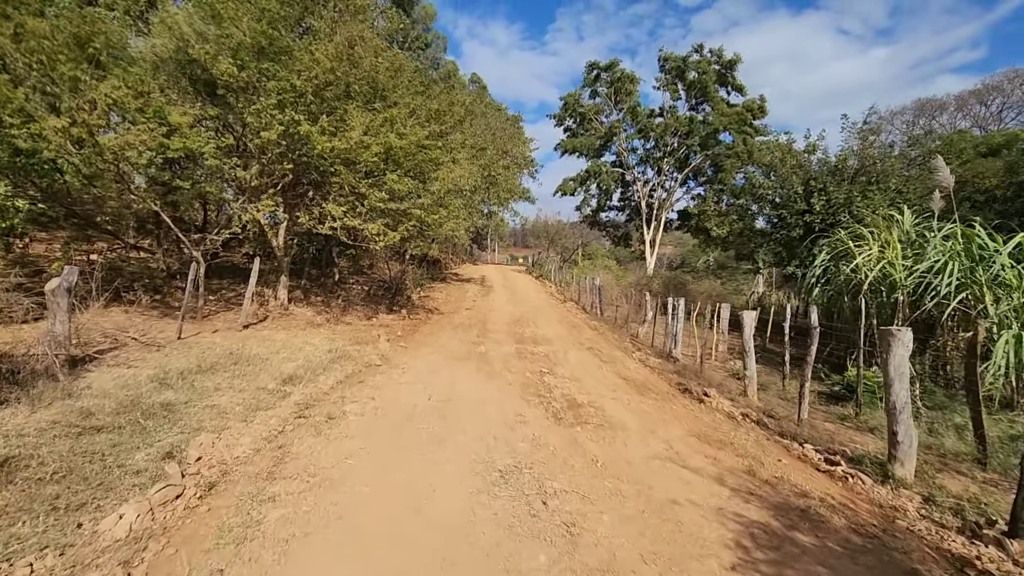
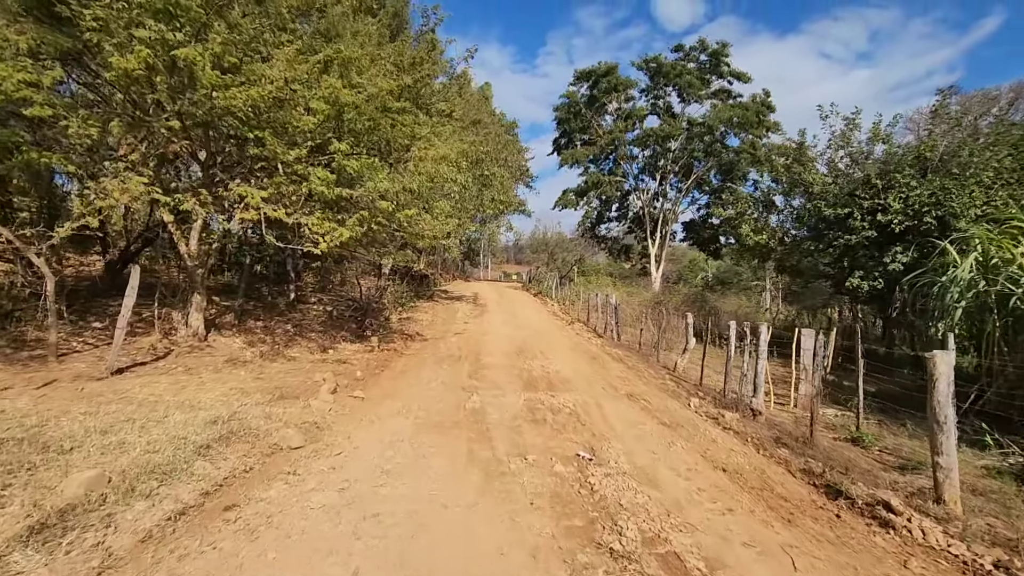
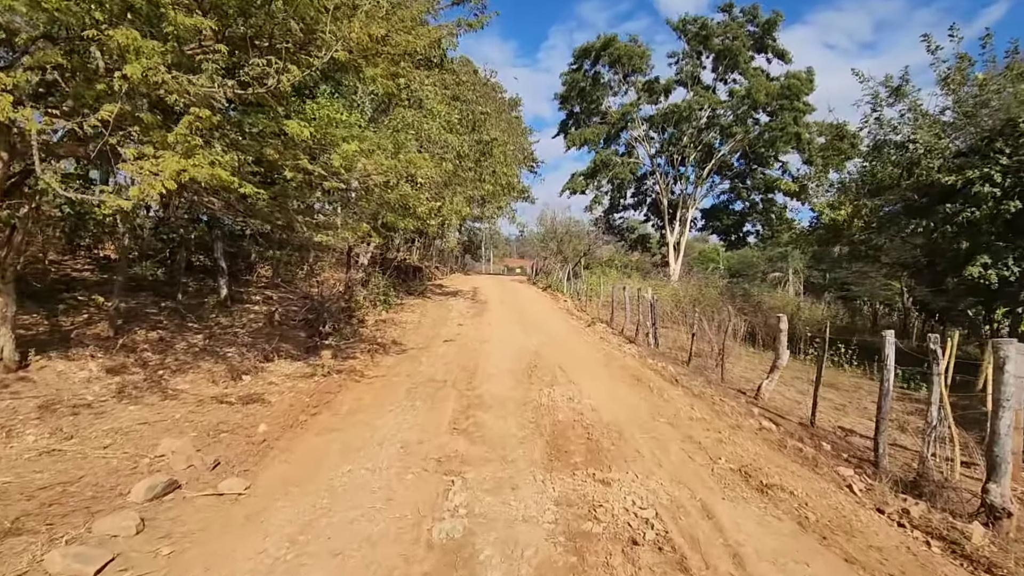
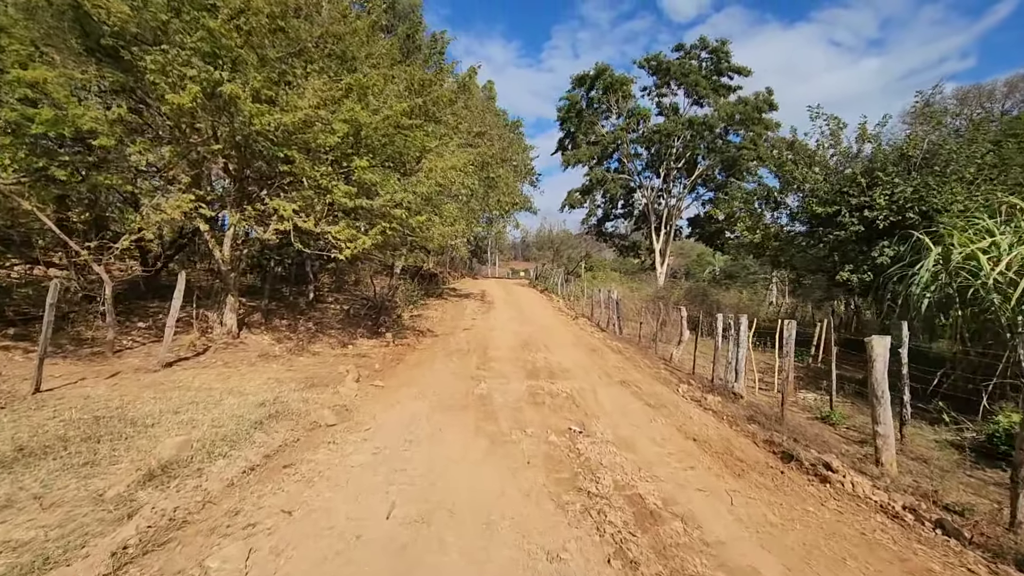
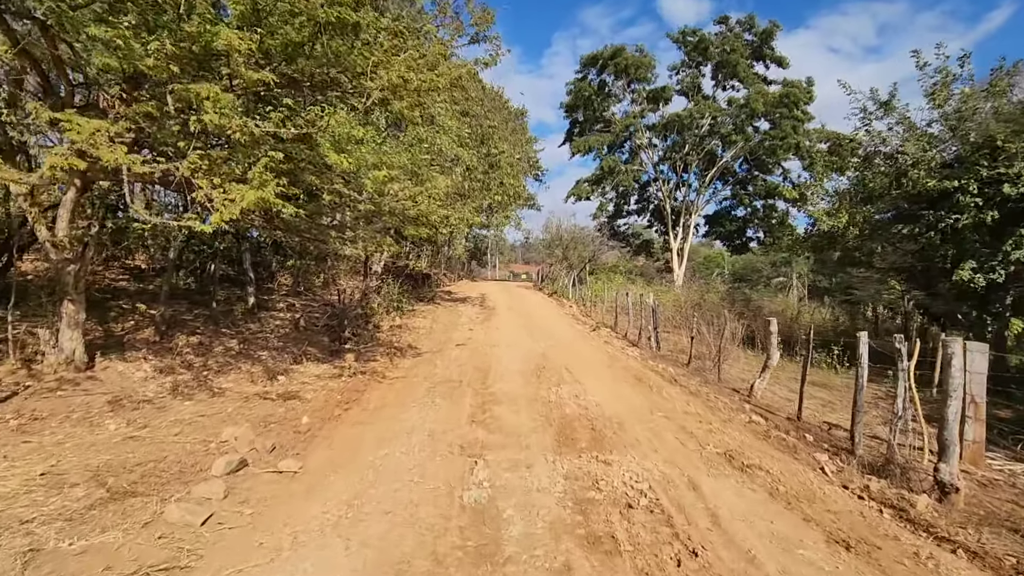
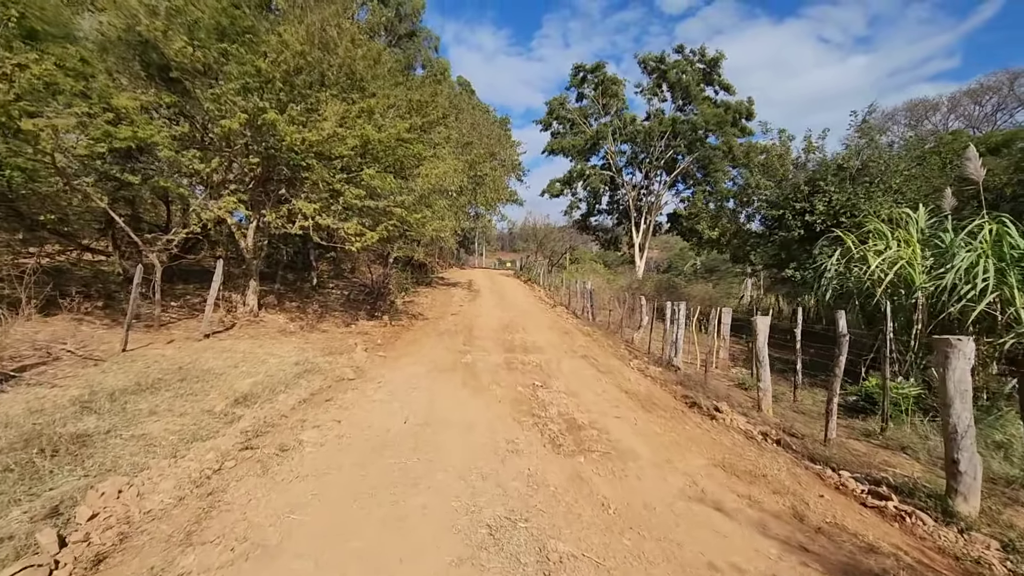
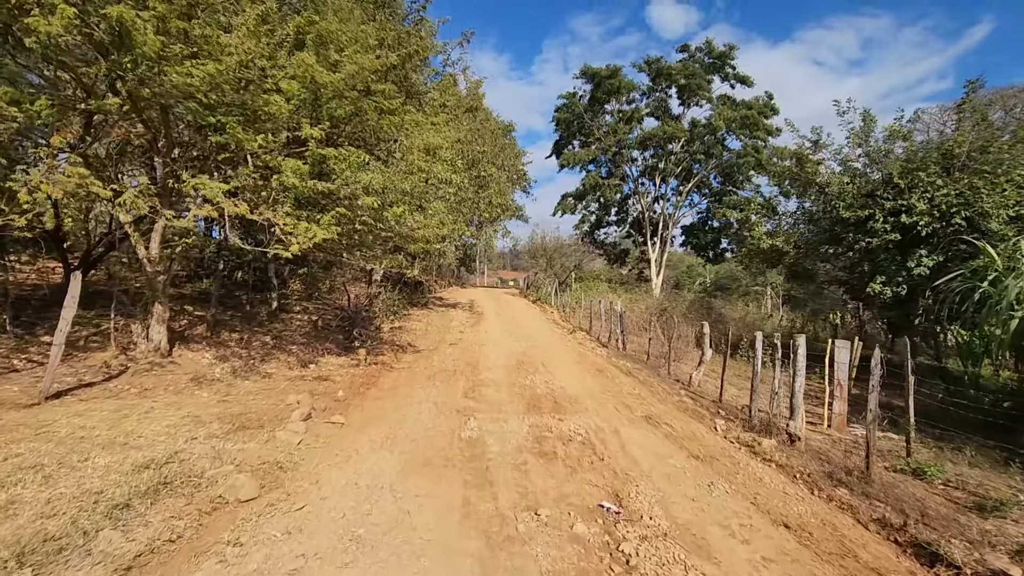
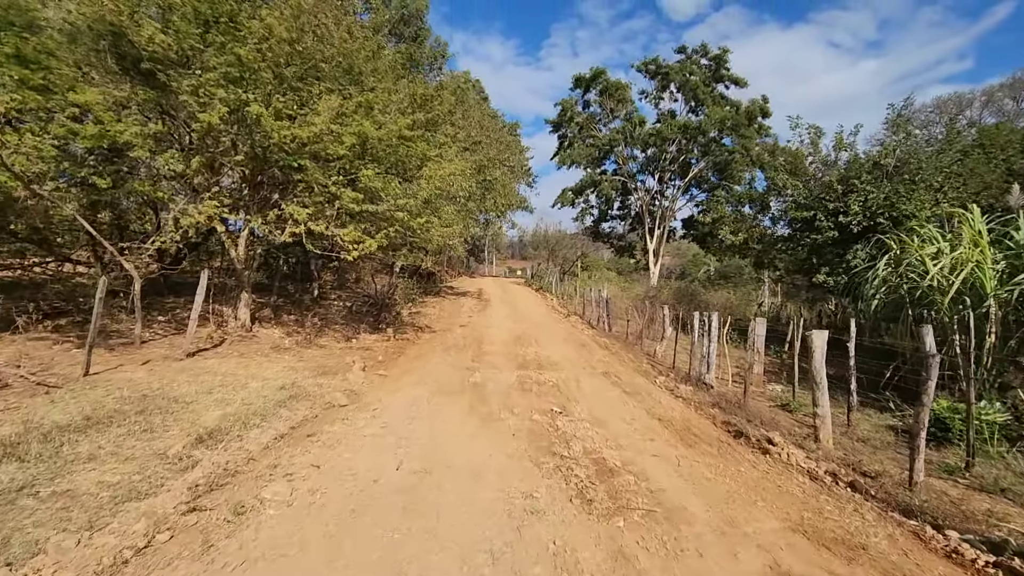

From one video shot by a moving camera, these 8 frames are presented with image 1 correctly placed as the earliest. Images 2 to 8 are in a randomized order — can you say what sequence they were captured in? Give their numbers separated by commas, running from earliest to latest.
6, 8, 4, 2, 7, 5, 3
